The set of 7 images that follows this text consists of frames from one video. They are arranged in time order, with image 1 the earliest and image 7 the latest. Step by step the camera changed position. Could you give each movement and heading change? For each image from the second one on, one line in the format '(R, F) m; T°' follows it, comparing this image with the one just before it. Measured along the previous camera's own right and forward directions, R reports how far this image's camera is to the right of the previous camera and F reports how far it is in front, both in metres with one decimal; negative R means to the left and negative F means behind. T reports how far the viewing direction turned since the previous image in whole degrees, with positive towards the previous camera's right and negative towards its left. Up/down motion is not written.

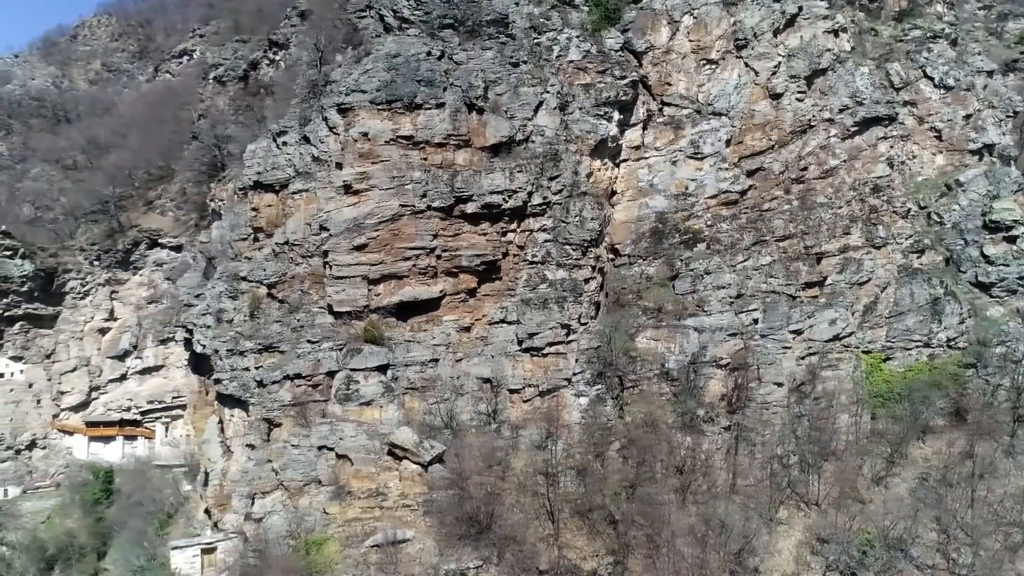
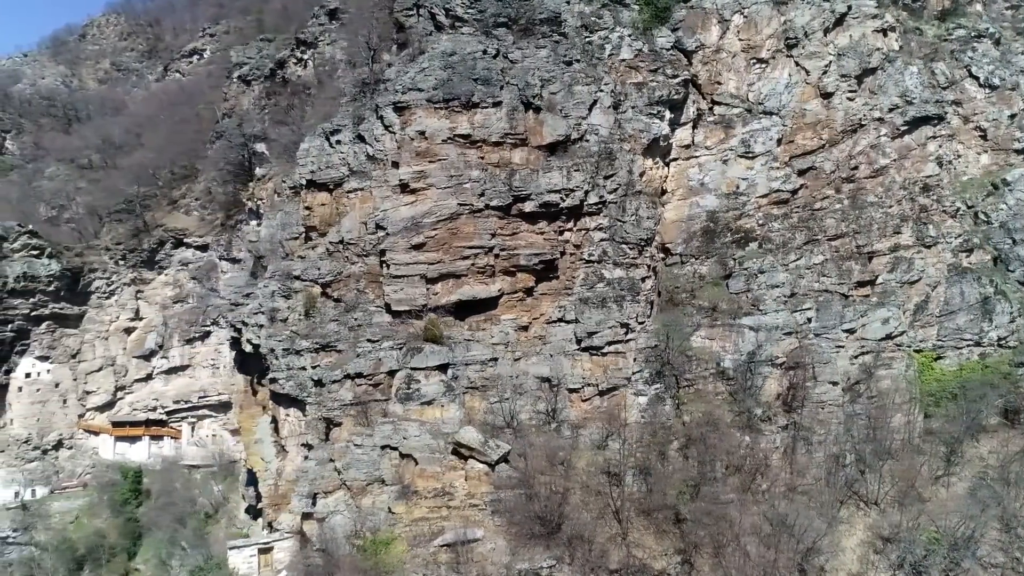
(-0.9, 0.0) m; 0°
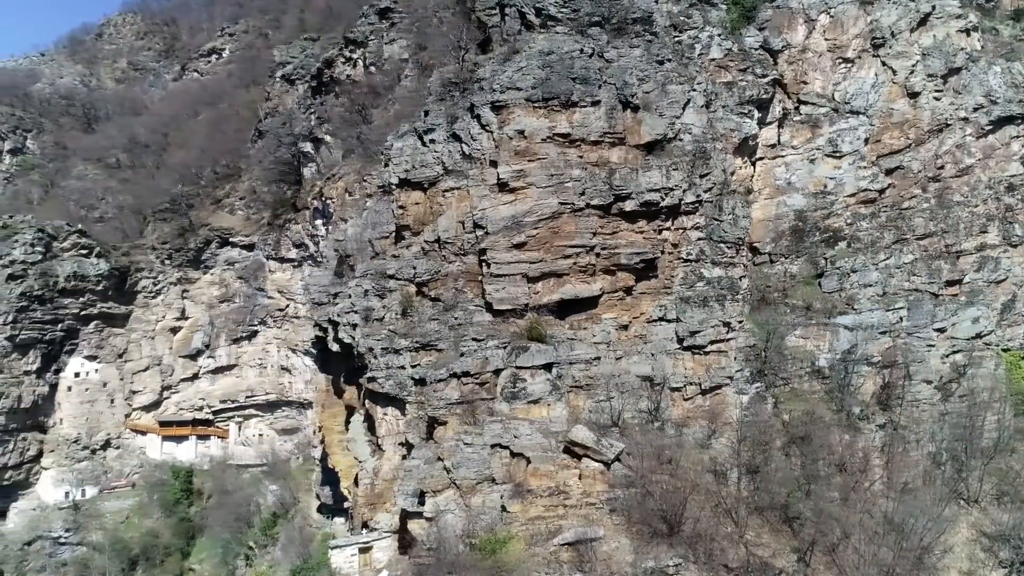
(-1.5, 0.0) m; 0°
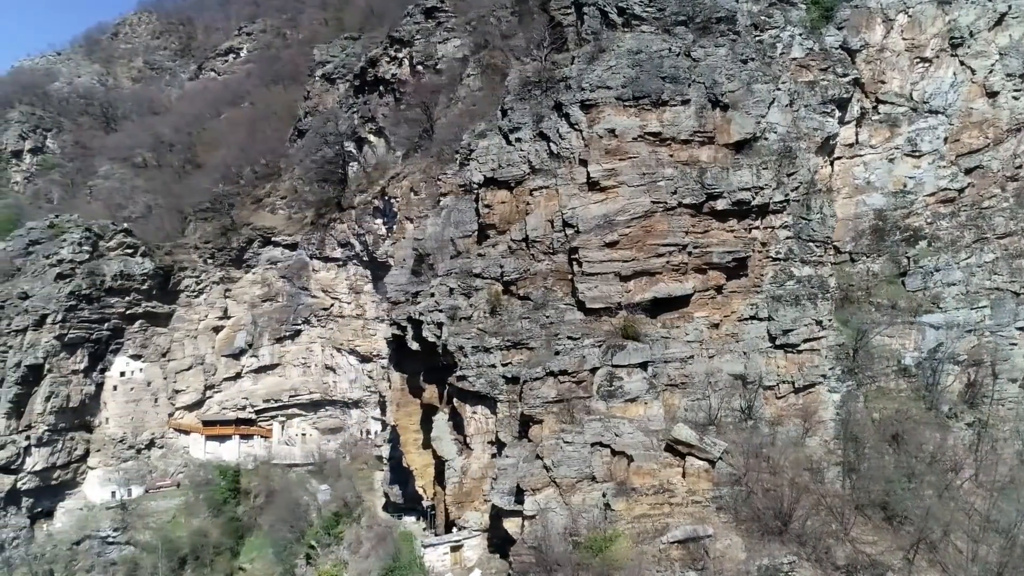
(-1.3, 0.0) m; 0°
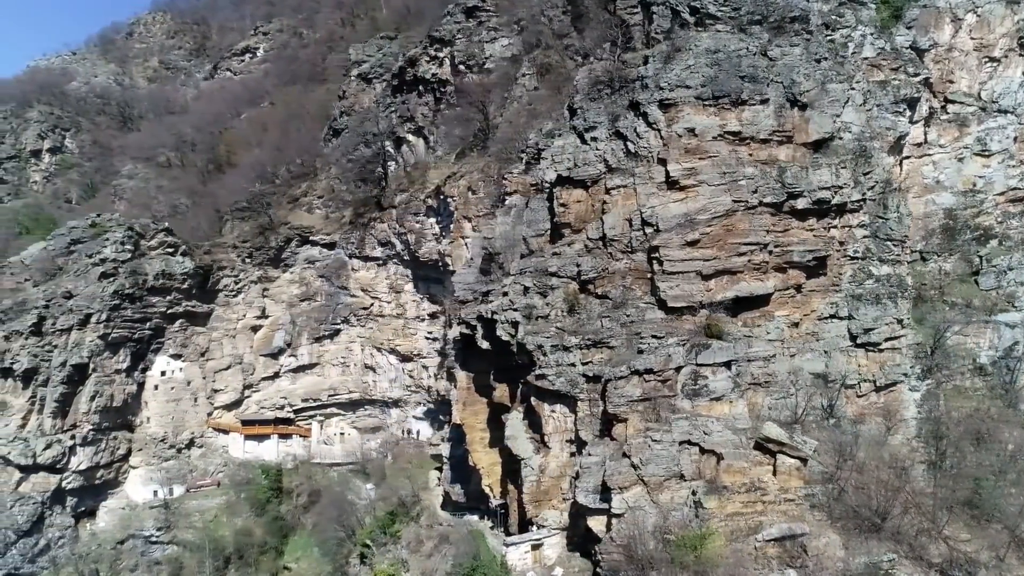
(-1.2, 0.0) m; 0°
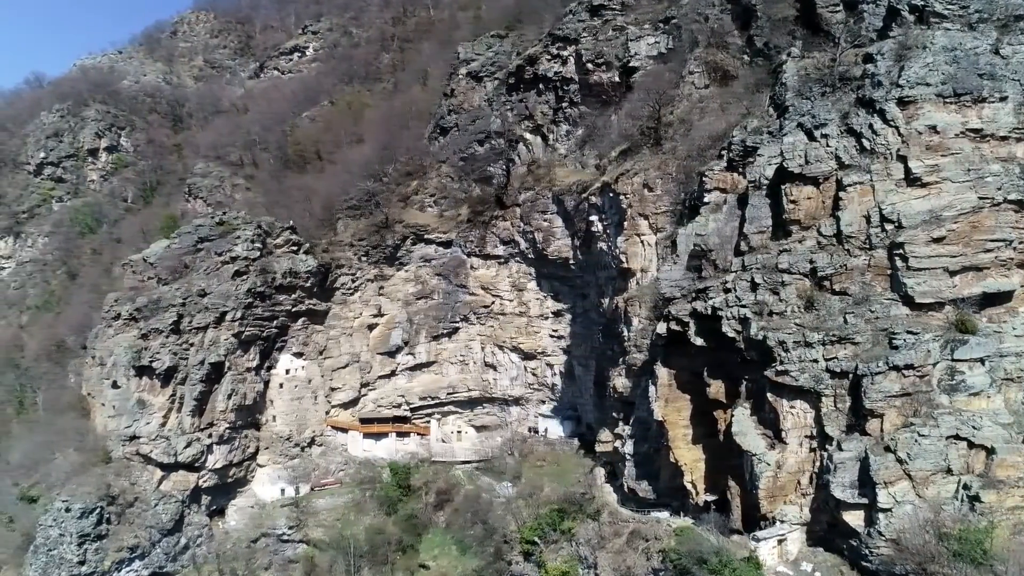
(-3.6, 0.0) m; 0°
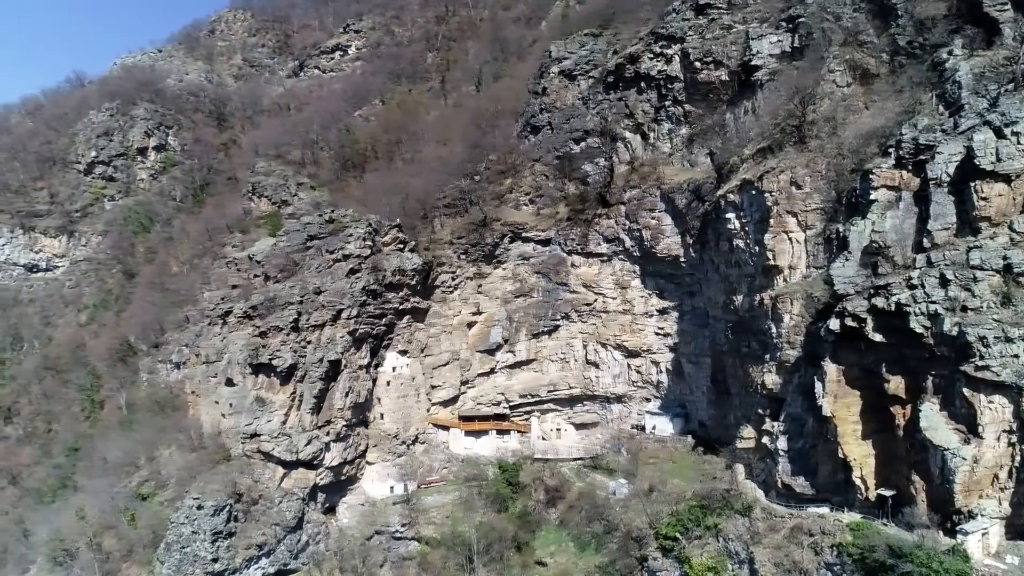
(-3.1, -0.1) m; 0°
